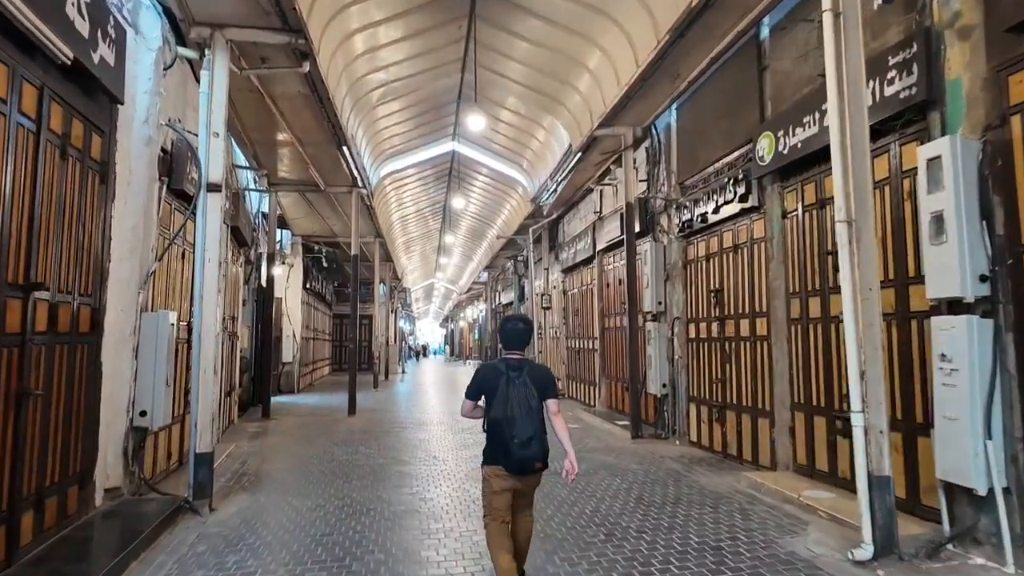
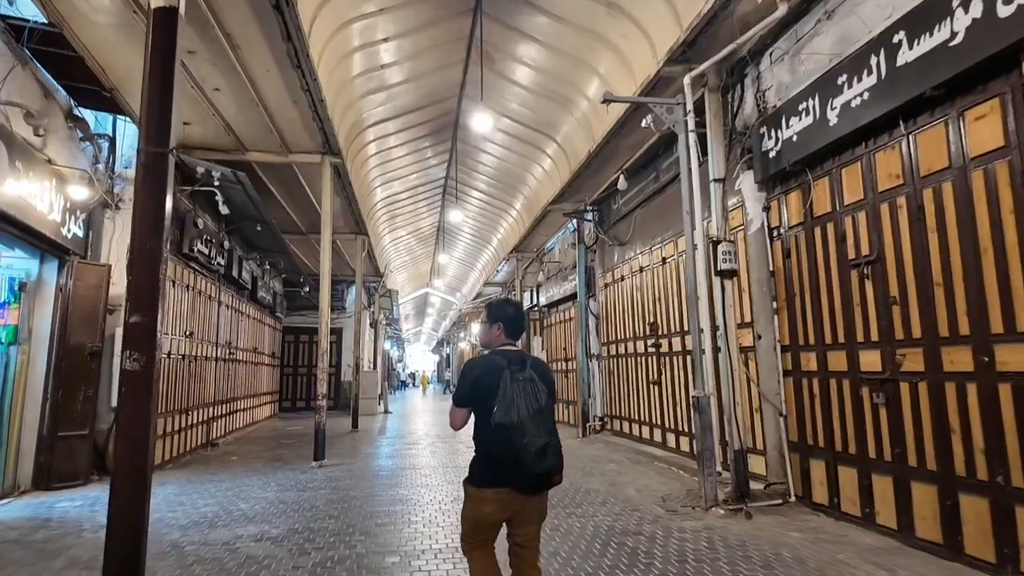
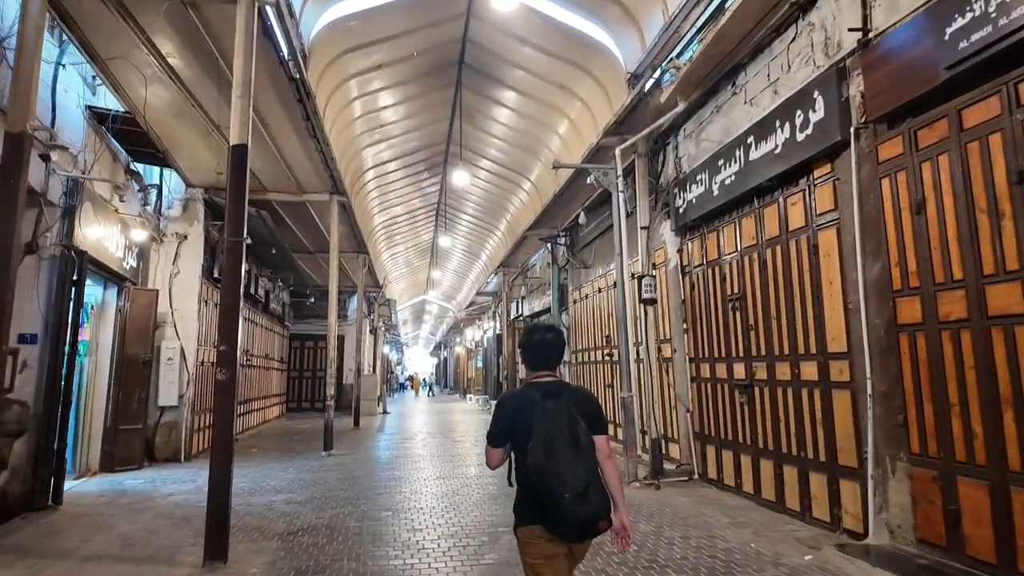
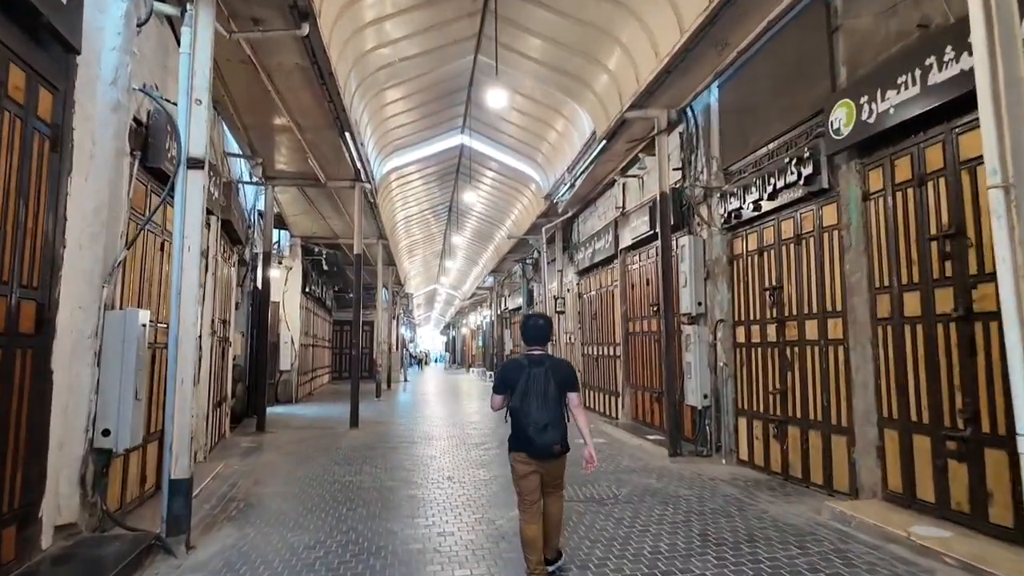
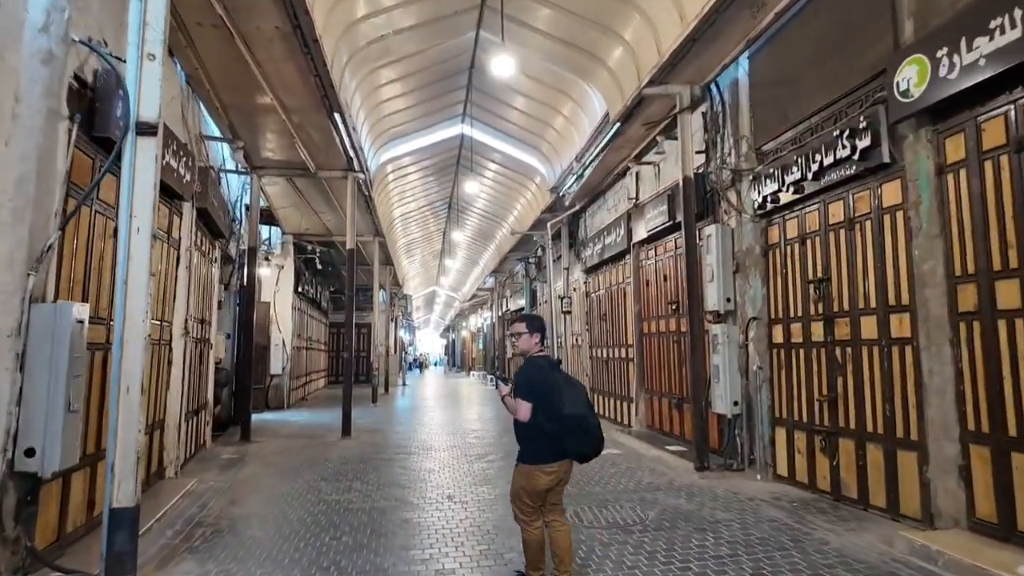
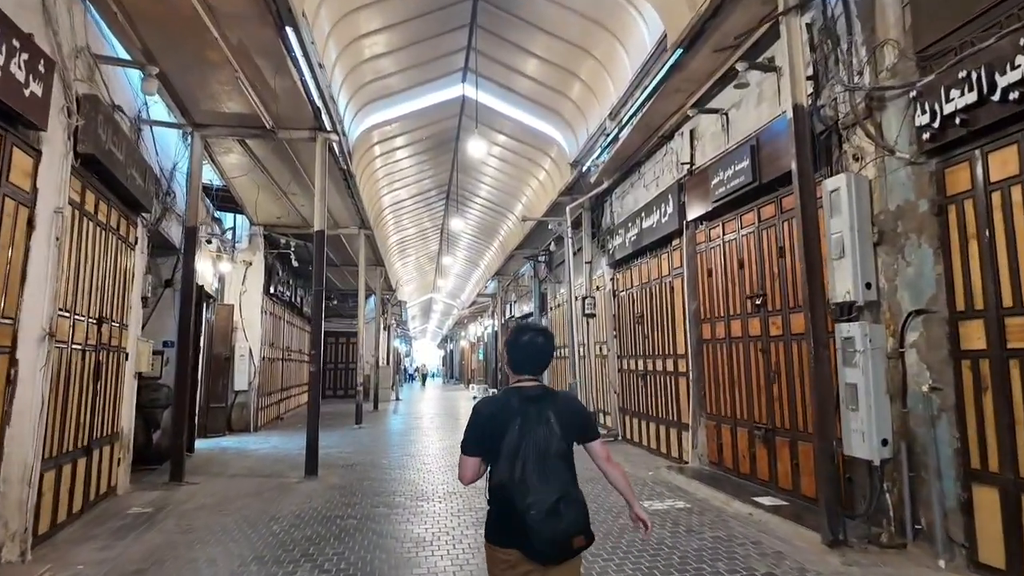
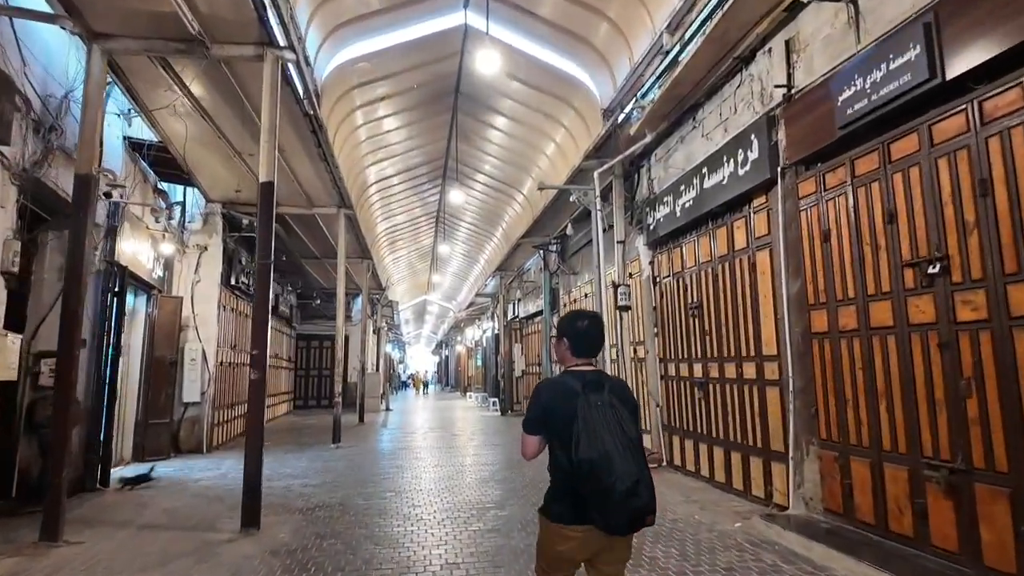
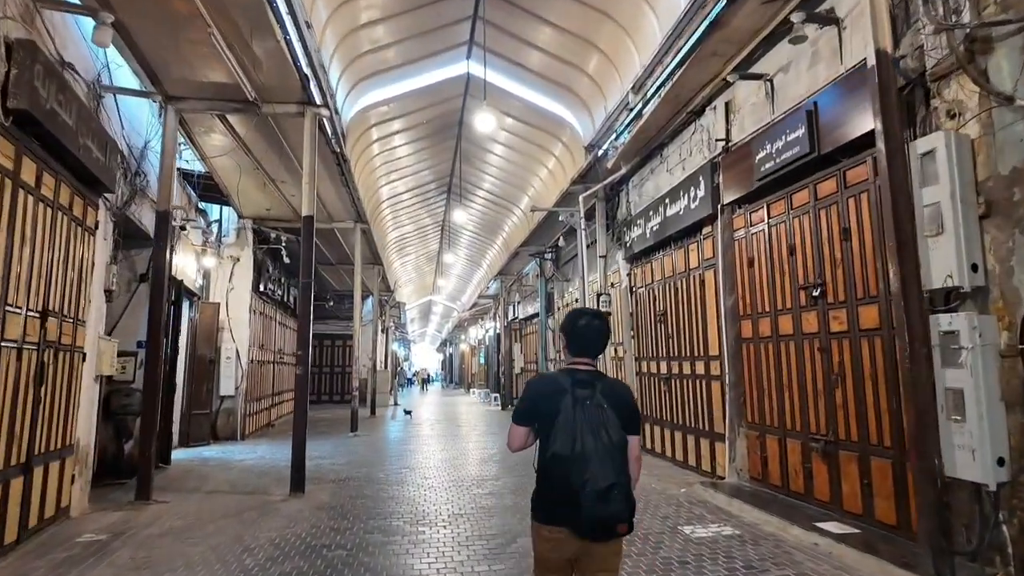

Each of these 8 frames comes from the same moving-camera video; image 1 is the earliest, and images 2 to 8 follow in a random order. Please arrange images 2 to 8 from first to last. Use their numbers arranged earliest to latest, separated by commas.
4, 5, 6, 8, 7, 3, 2
